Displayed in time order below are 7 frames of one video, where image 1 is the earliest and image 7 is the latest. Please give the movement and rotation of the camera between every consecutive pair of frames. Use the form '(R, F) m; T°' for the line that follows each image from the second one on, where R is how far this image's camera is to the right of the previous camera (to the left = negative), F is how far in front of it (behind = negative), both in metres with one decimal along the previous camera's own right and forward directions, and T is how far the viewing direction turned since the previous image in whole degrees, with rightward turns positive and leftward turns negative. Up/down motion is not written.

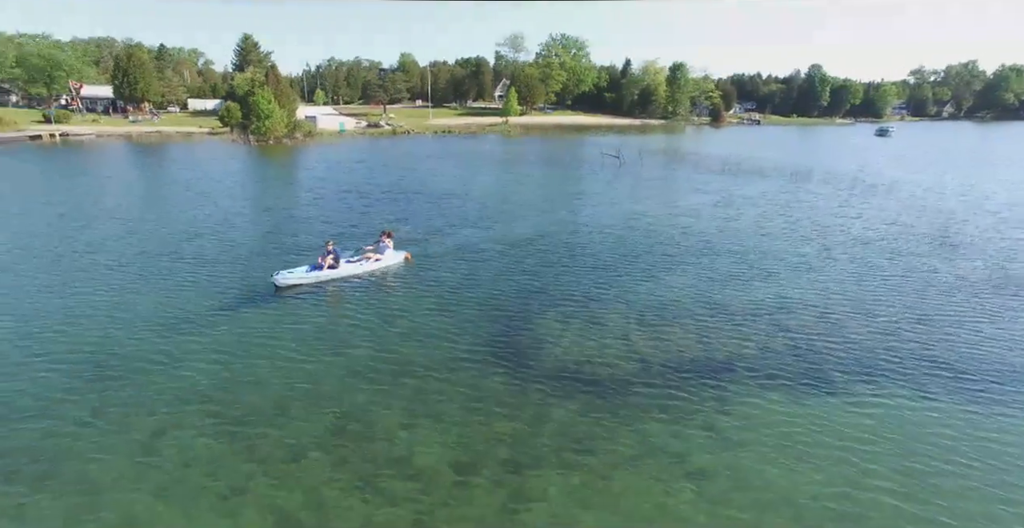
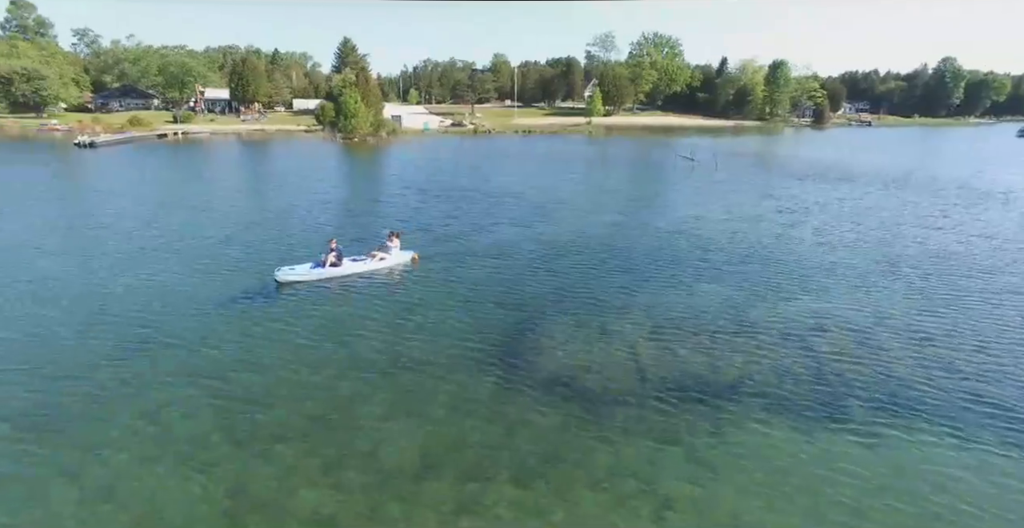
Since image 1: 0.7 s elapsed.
(+4.6, +0.7) m; -9°
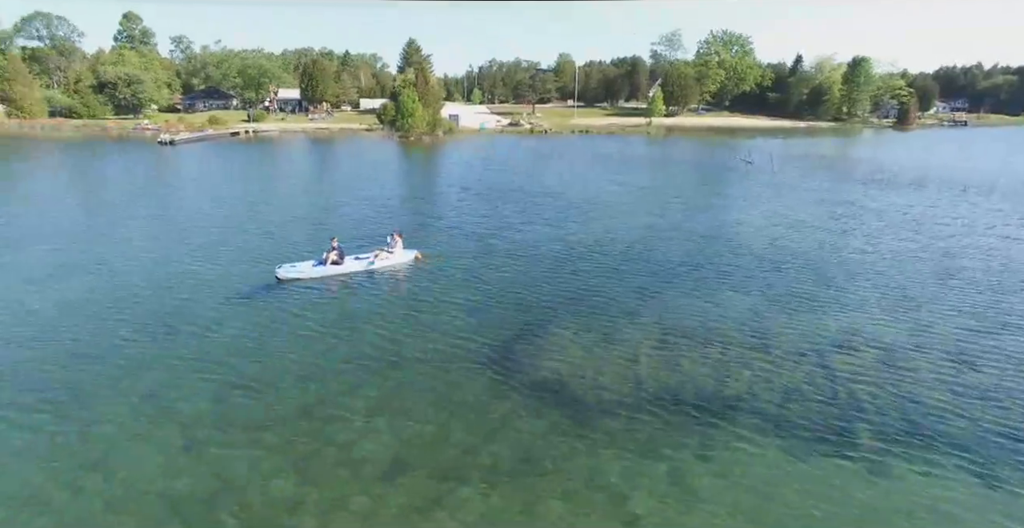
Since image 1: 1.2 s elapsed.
(+3.3, +0.7) m; -7°
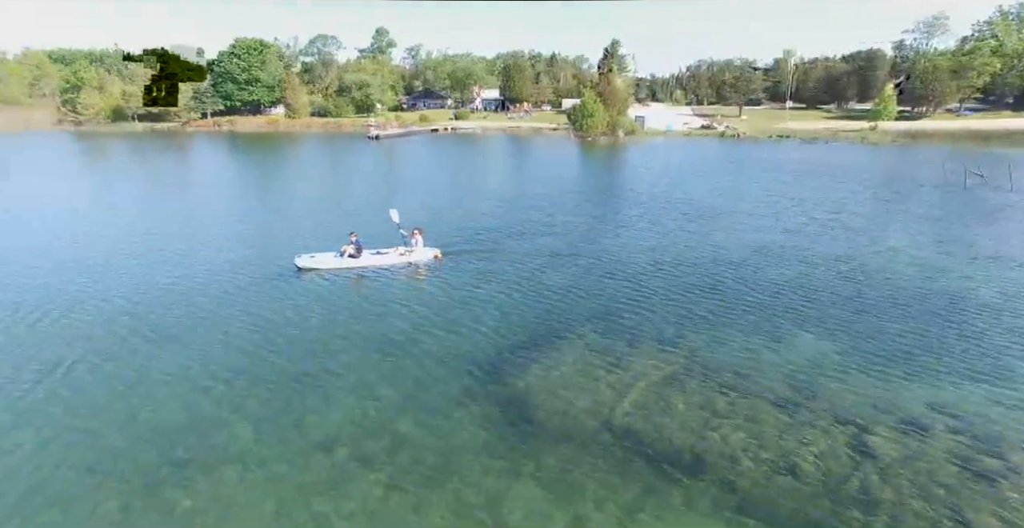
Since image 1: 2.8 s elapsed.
(+9.6, +3.3) m; -21°
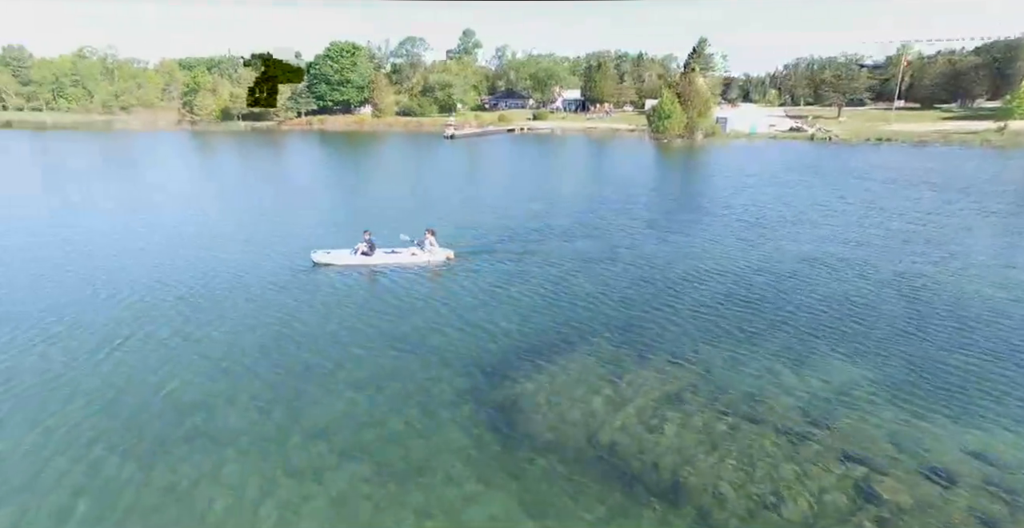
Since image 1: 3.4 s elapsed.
(+3.6, +0.8) m; -9°
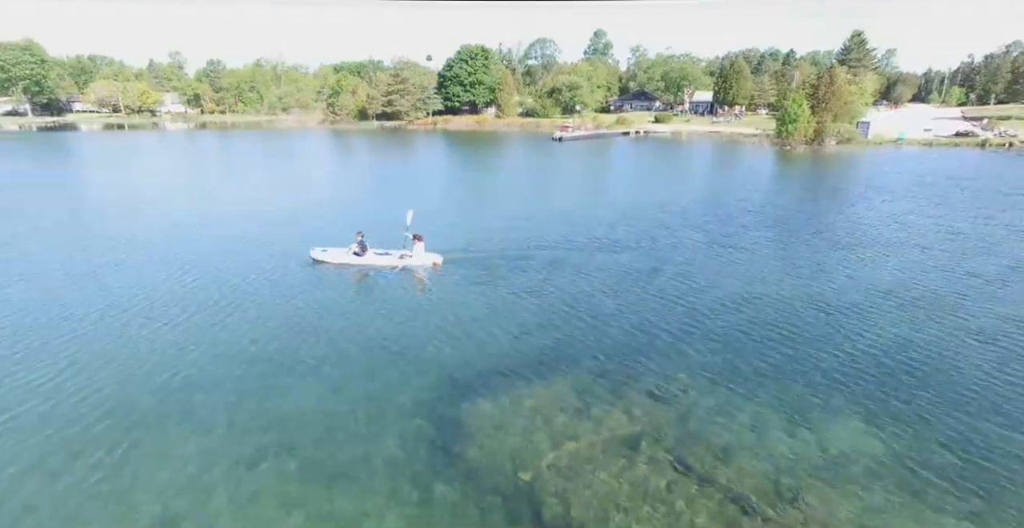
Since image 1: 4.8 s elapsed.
(+6.9, +2.4) m; -14°
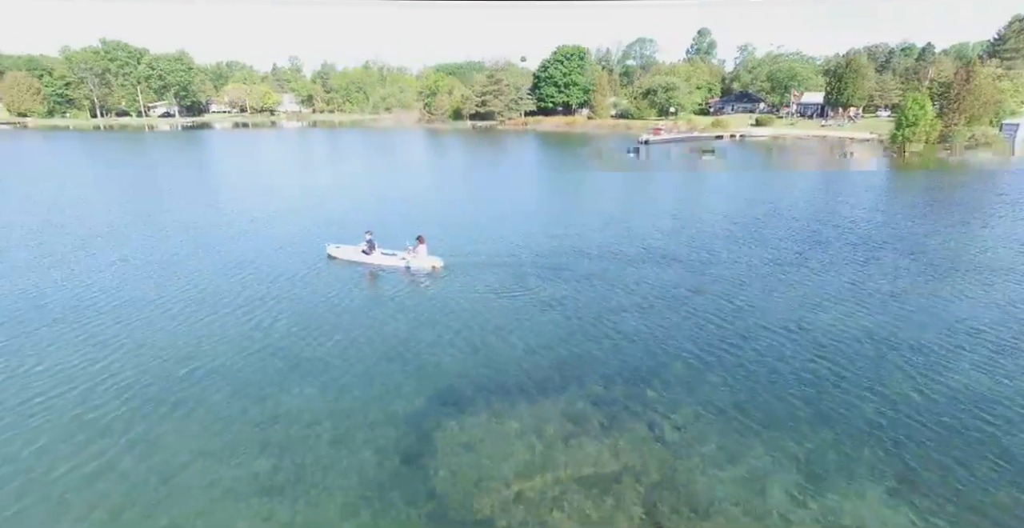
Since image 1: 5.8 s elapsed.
(+4.2, +2.1) m; -10°
